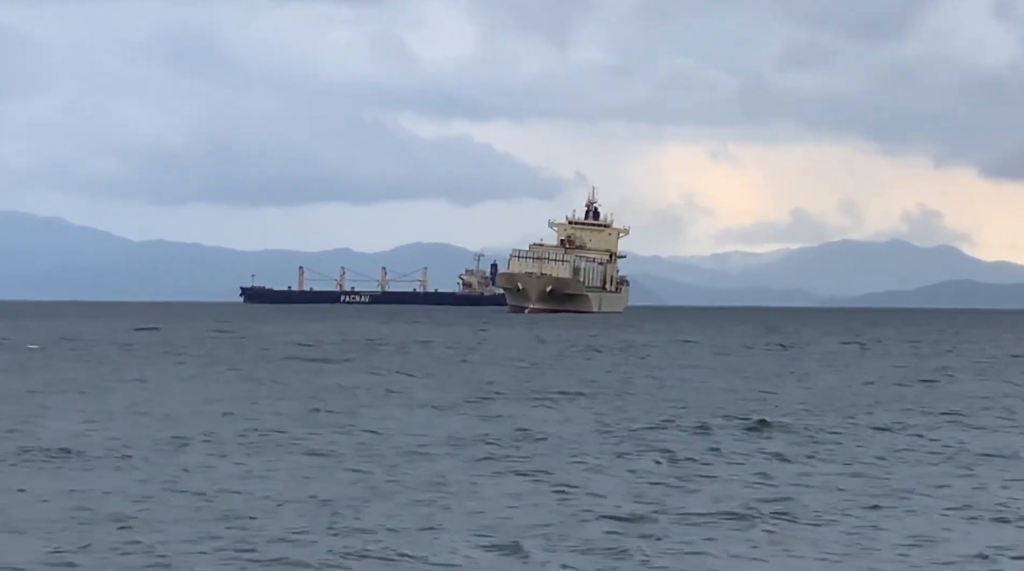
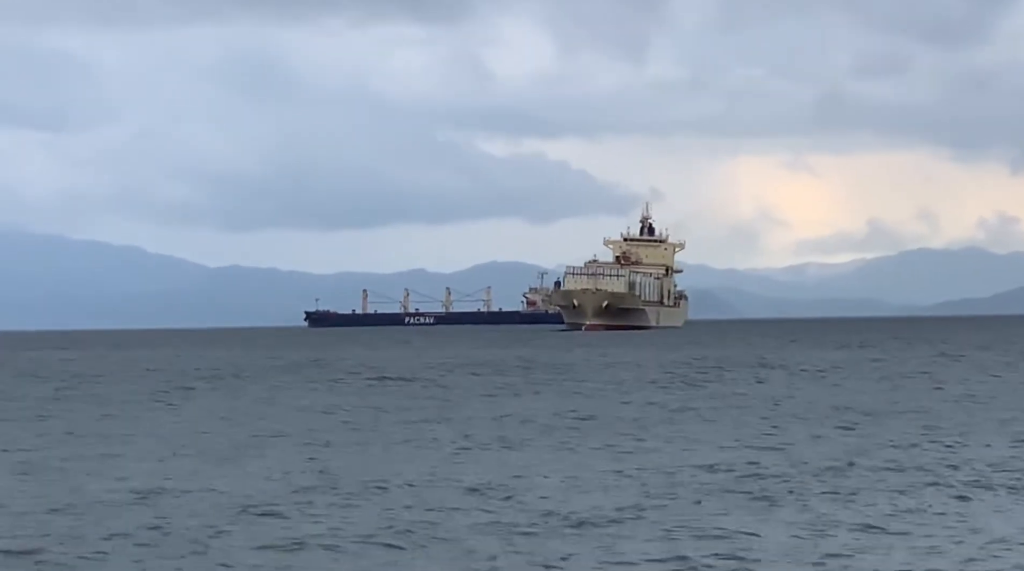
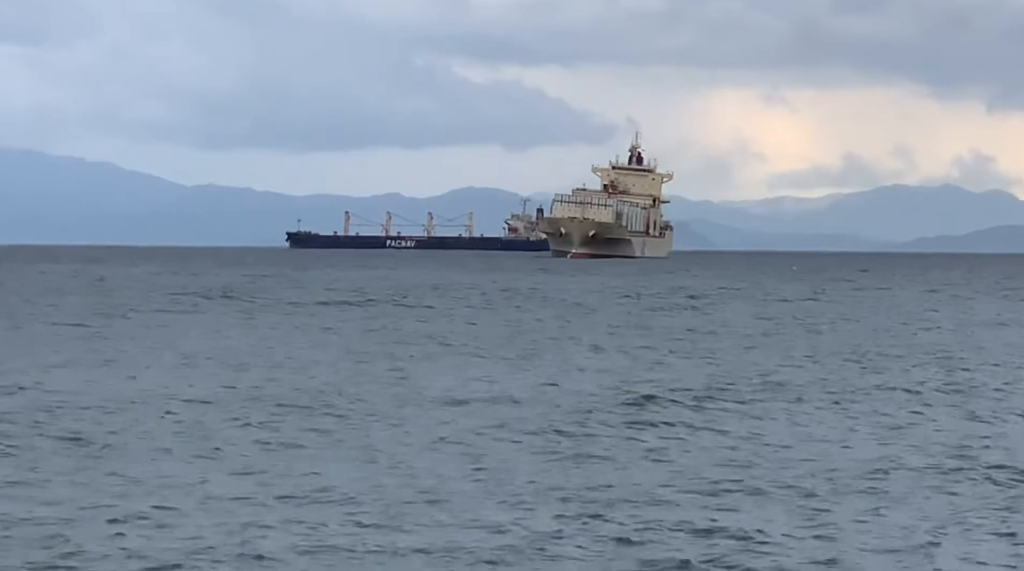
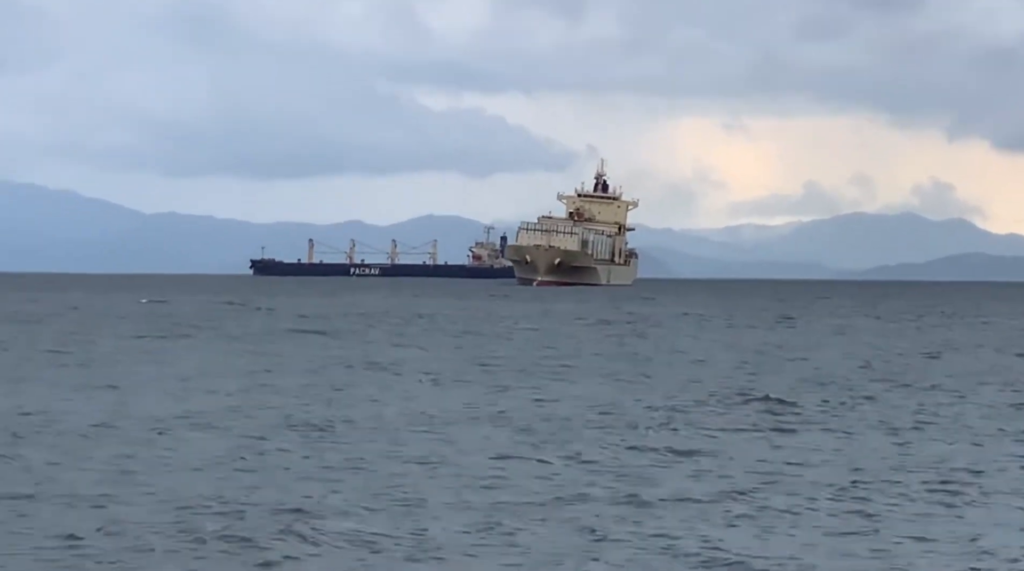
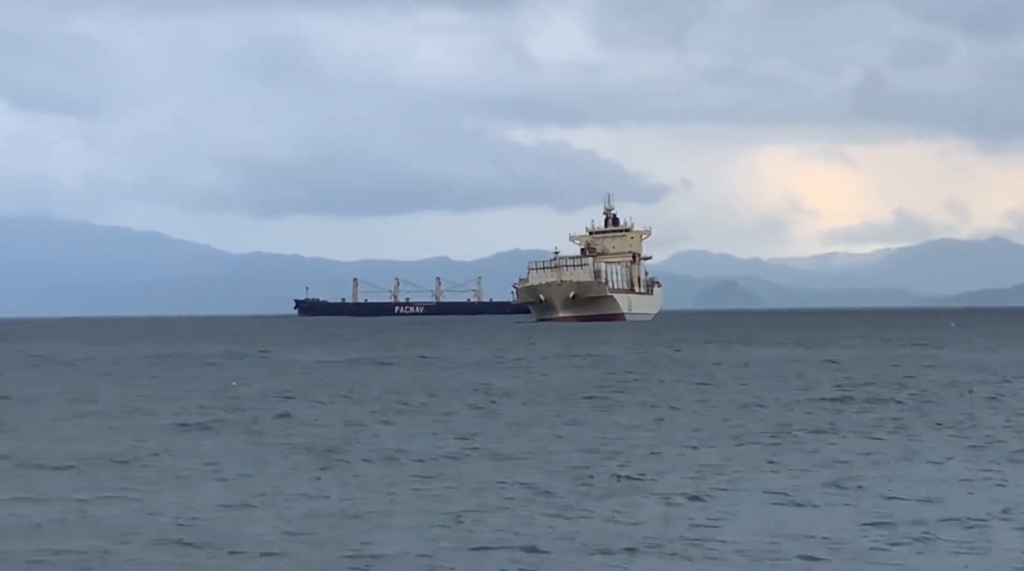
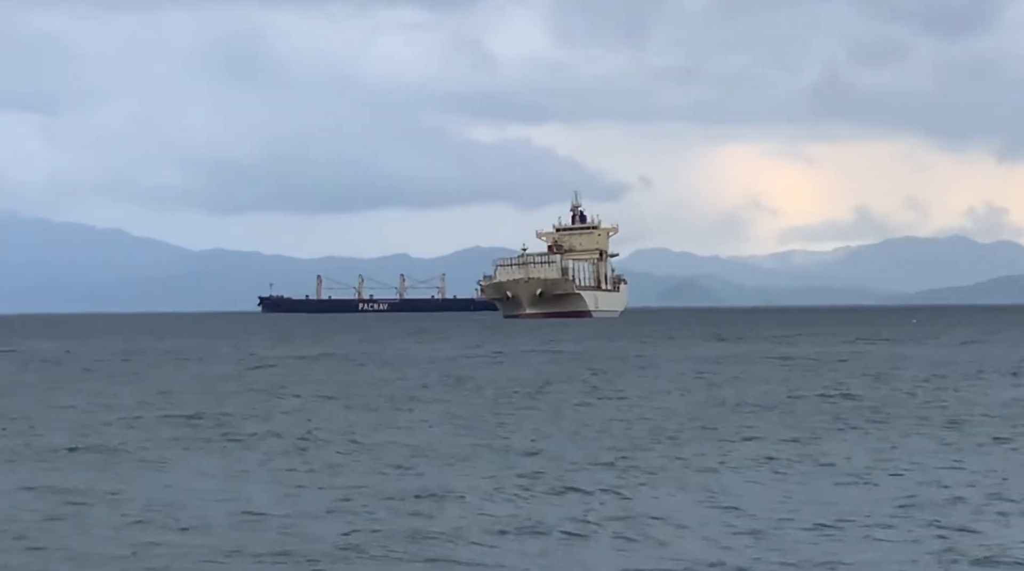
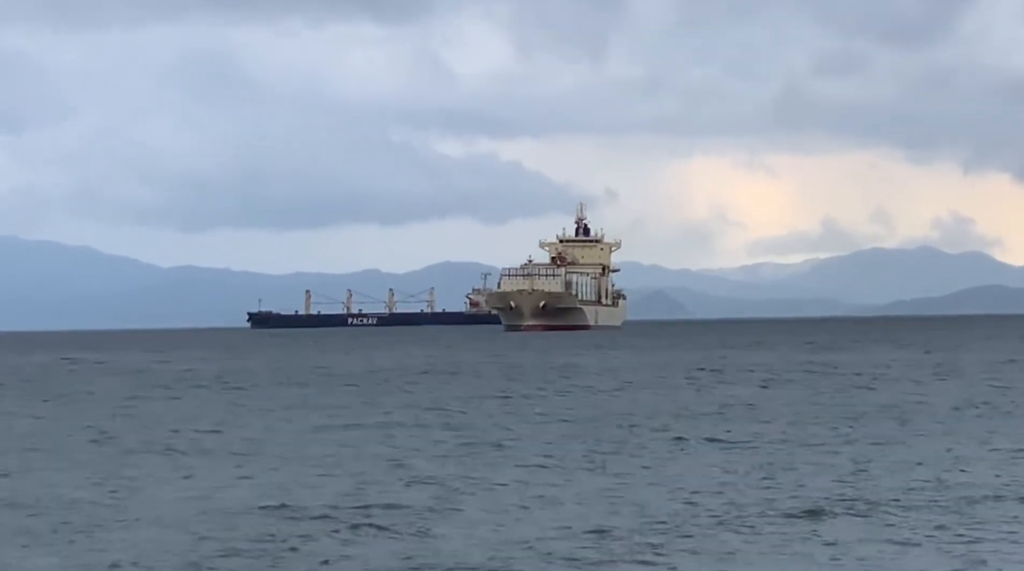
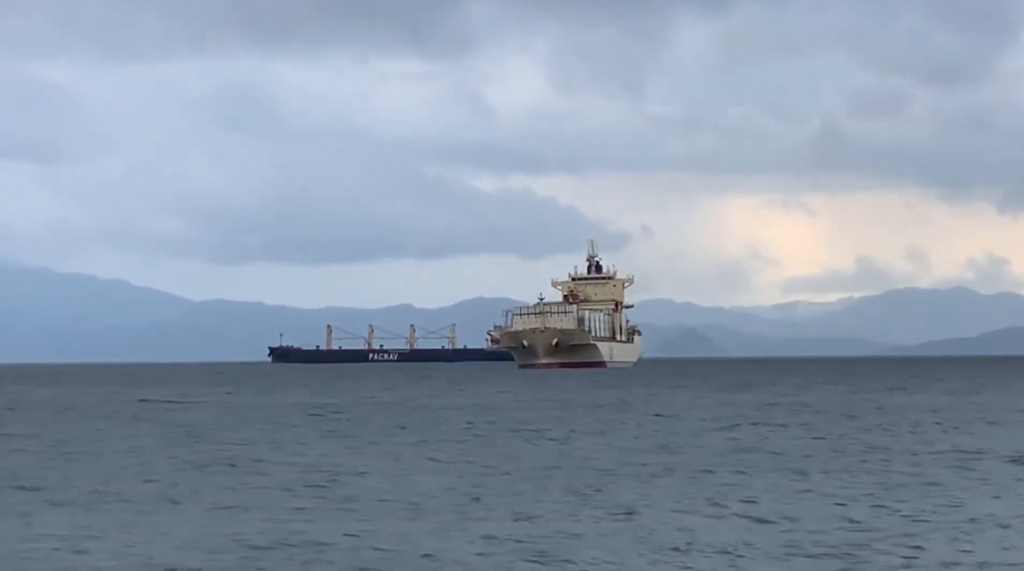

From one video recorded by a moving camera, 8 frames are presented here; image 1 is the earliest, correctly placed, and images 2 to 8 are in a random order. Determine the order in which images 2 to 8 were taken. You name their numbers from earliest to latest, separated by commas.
4, 3, 2, 7, 8, 6, 5
